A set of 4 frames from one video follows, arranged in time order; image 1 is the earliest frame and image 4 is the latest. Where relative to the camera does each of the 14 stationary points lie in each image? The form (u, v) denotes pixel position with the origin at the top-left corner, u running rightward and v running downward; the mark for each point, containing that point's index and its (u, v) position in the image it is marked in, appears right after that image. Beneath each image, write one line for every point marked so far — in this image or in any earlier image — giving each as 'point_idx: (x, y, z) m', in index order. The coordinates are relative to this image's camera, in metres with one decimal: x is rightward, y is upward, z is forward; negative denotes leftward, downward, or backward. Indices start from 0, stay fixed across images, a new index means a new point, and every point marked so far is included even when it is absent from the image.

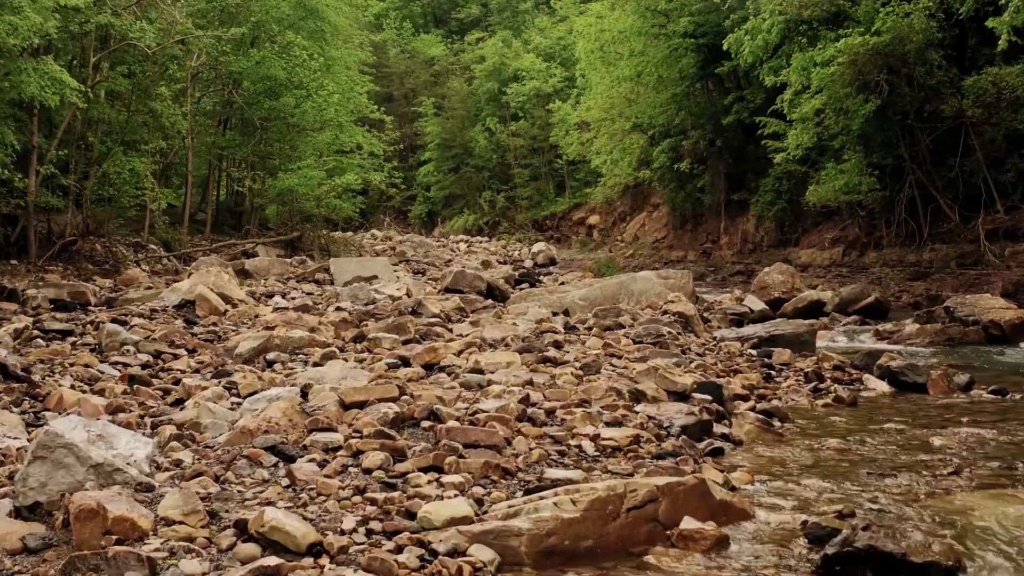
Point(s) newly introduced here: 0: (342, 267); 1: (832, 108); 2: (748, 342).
0: (-2.4, +0.3, +17.5) m
1: (+4.5, +2.5, +17.7) m
2: (+1.7, -0.4, +8.9) m
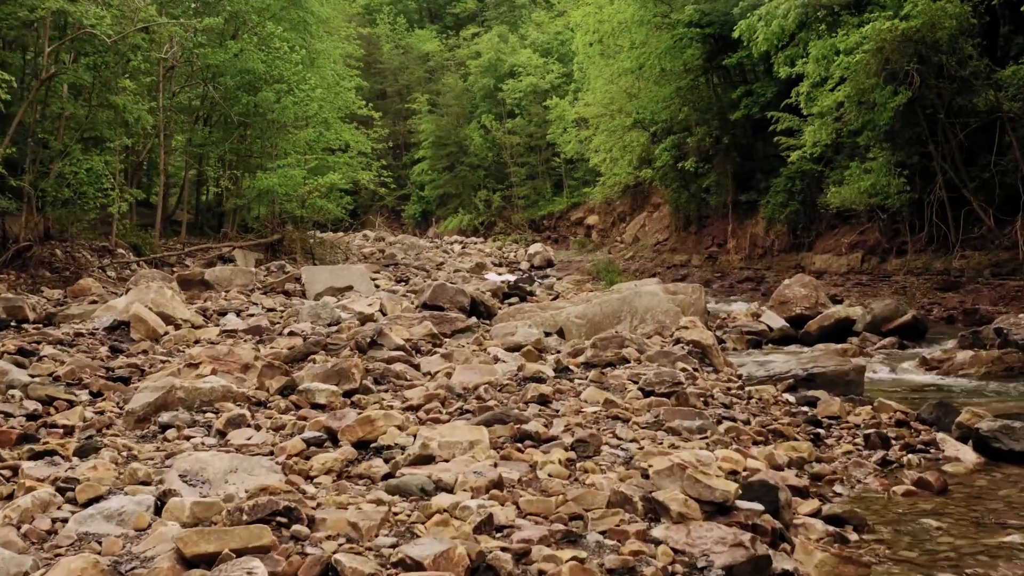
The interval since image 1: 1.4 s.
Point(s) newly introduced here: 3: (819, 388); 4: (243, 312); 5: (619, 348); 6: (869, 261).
0: (-2.5, +0.2, +15.9) m
1: (+4.4, +2.4, +16.1) m
2: (+1.5, -0.5, +7.3) m
3: (+1.7, -0.6, +7.1) m
4: (-2.6, -0.2, +12.1) m
5: (+0.7, -0.4, +7.9) m
6: (+5.4, +0.4, +19.2) m
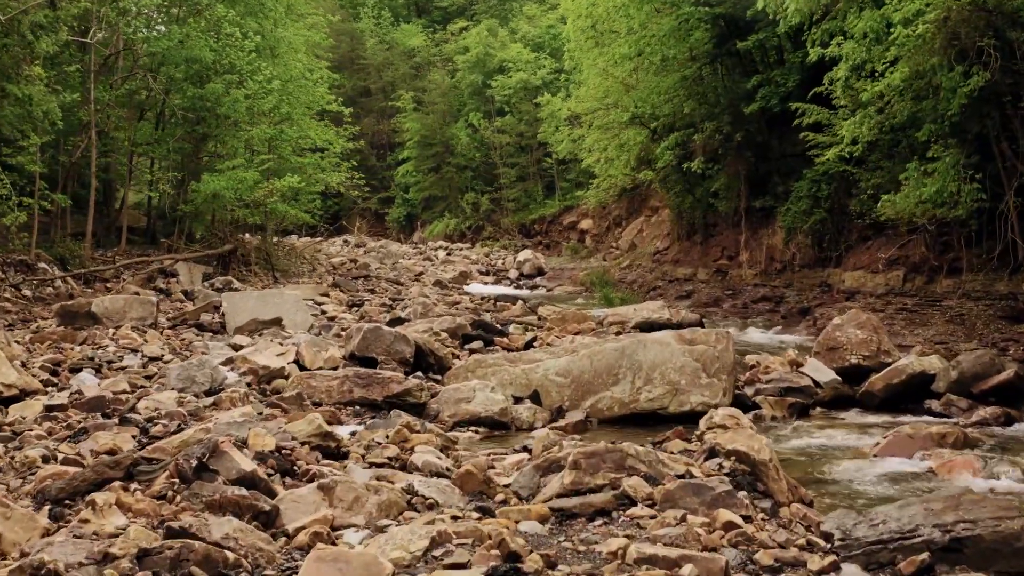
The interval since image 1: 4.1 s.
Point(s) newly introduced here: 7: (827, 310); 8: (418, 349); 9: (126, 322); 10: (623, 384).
0: (-2.8, -0.2, +12.8) m
1: (+4.1, +2.1, +13.0) m
2: (+1.3, -0.9, +4.2) m
3: (+1.5, -0.9, +4.0) m
4: (-2.9, -0.6, +9.0) m
5: (+0.4, -0.7, +4.8) m
6: (+5.1, +0.1, +16.1) m
7: (+4.1, -0.3, +16.3) m
8: (-0.7, -0.4, +9.0) m
9: (-3.6, -0.3, +12.0) m
10: (+0.7, -0.6, +8.3) m
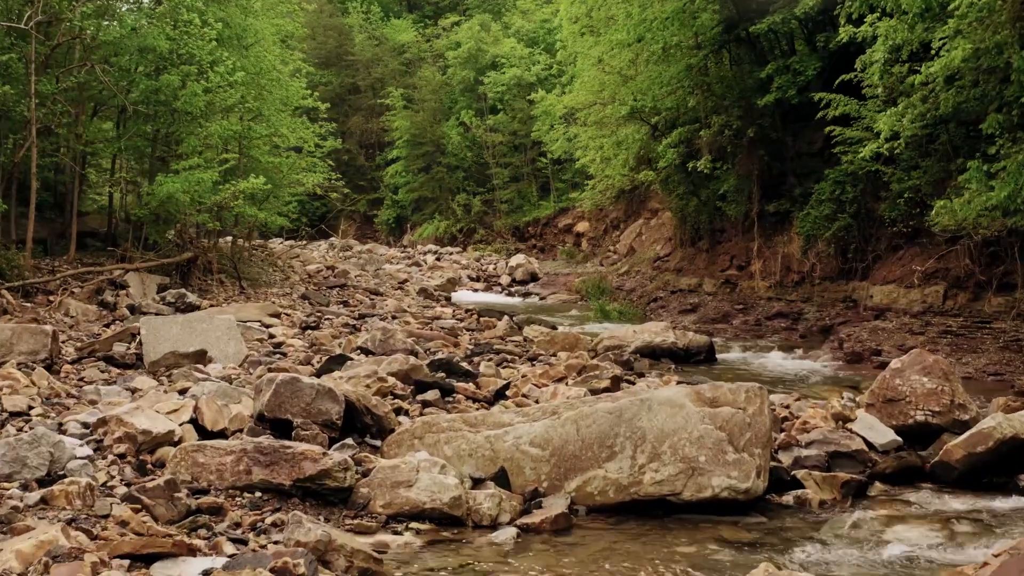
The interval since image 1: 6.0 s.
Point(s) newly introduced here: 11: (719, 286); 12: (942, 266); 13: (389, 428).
0: (-3.0, -0.4, +10.6) m
1: (+3.8, +1.9, +10.8) m
2: (+1.1, -1.1, +2.0) m
3: (+1.3, -1.1, +1.9) m
4: (-3.1, -0.8, +6.8) m
5: (+0.2, -0.9, +2.7) m
6: (+4.9, -0.1, +14.0) m
7: (+3.8, -0.5, +14.2) m
8: (-0.9, -0.6, +6.8) m
9: (-3.8, -0.5, +9.8) m
10: (+0.5, -0.8, +6.1) m
11: (+3.1, 0.0, +19.0) m
12: (+5.0, +0.3, +14.6) m
13: (-0.7, -0.8, +7.0) m
